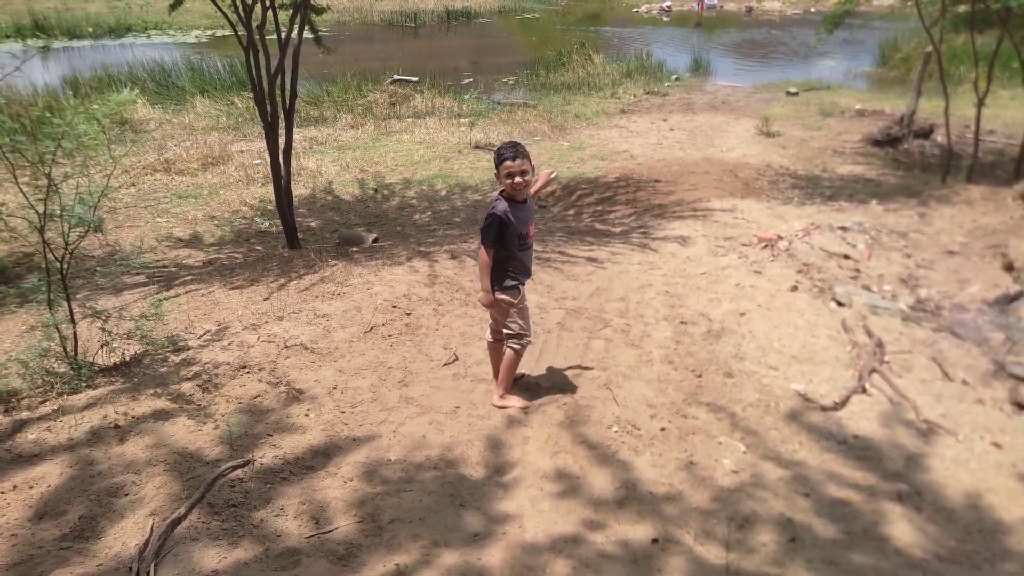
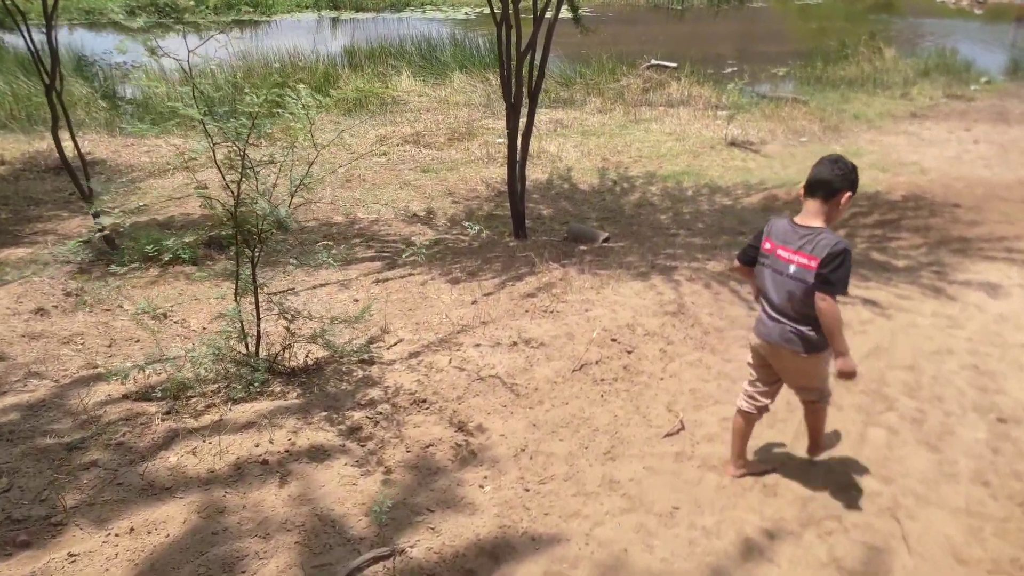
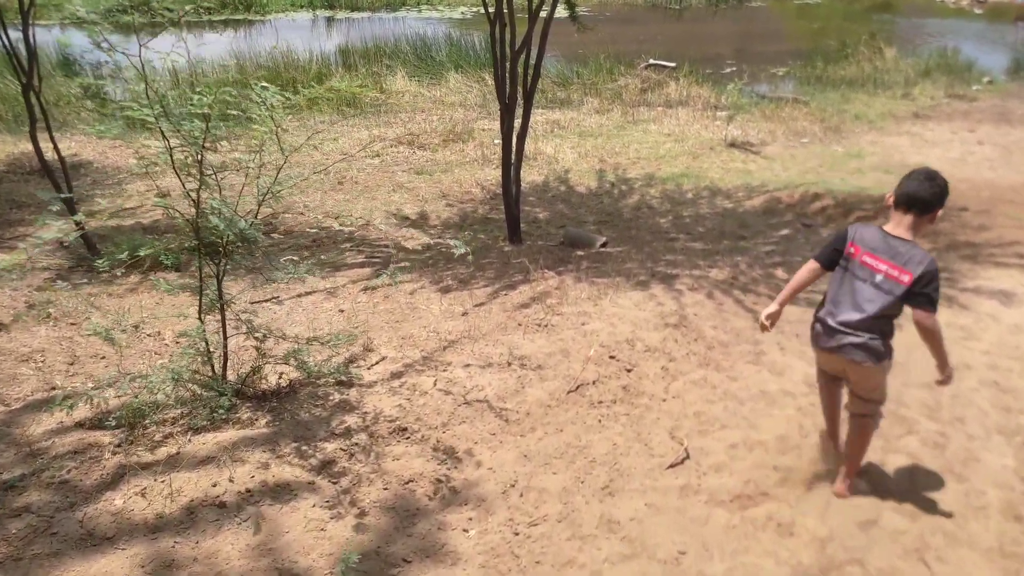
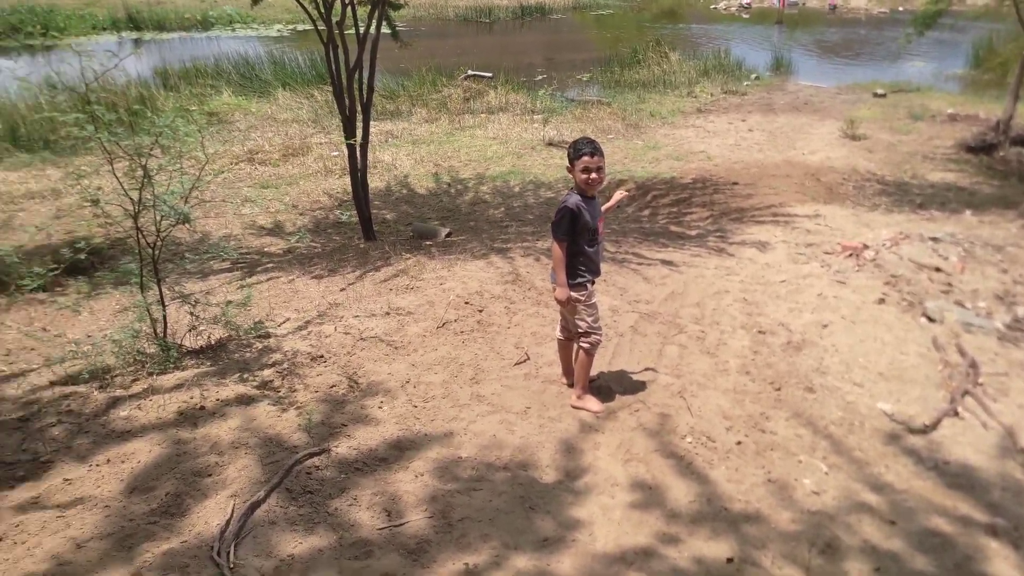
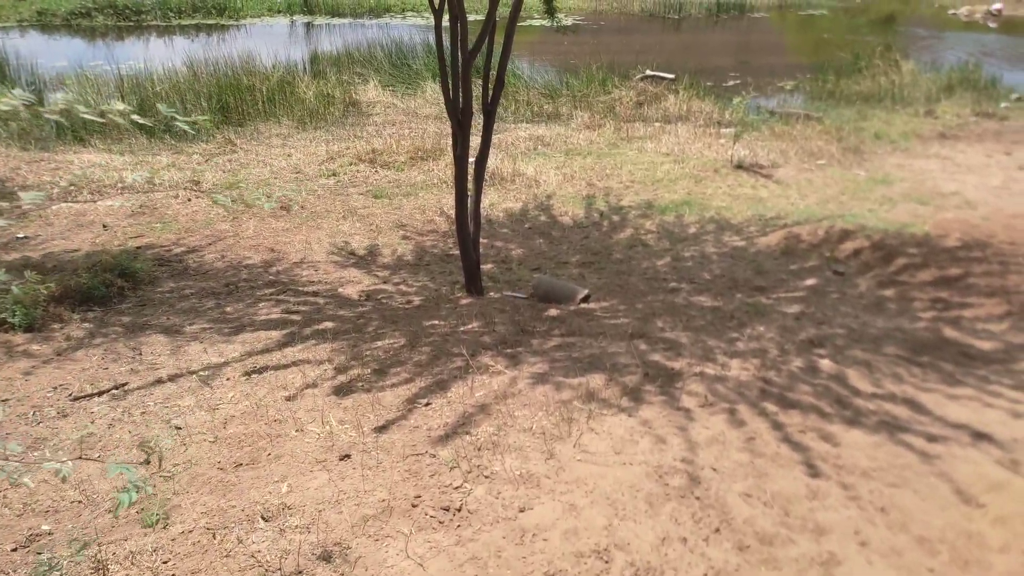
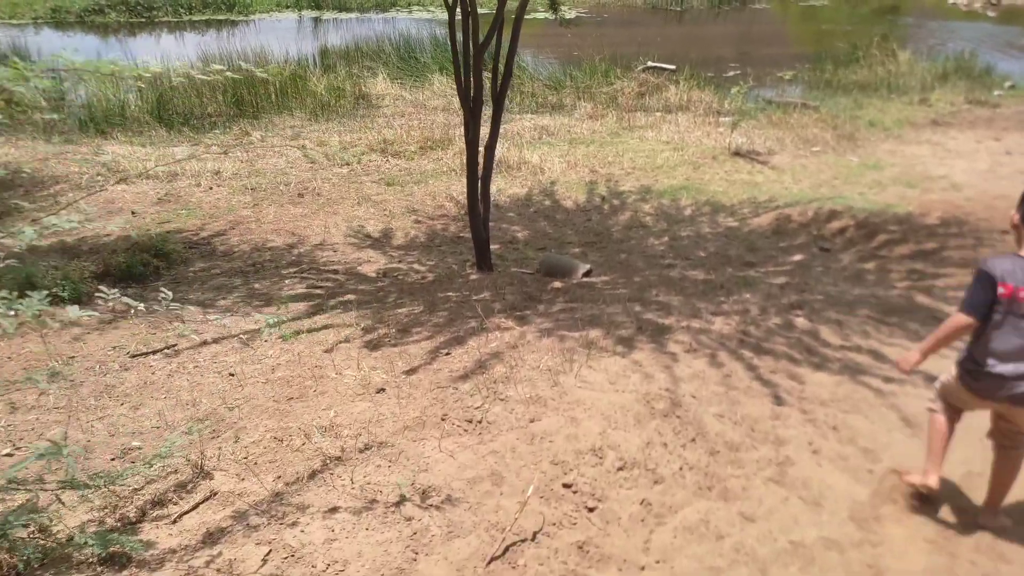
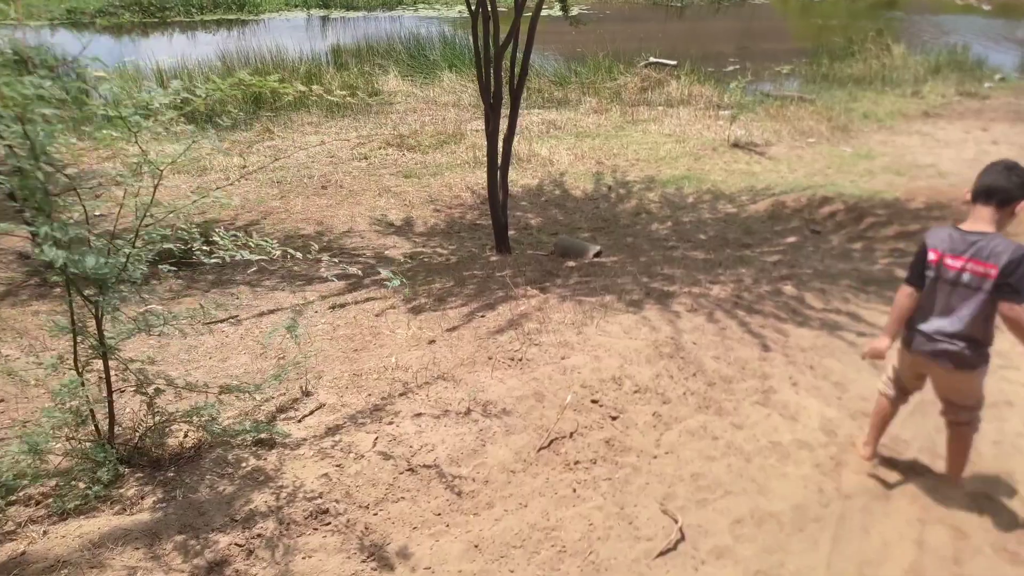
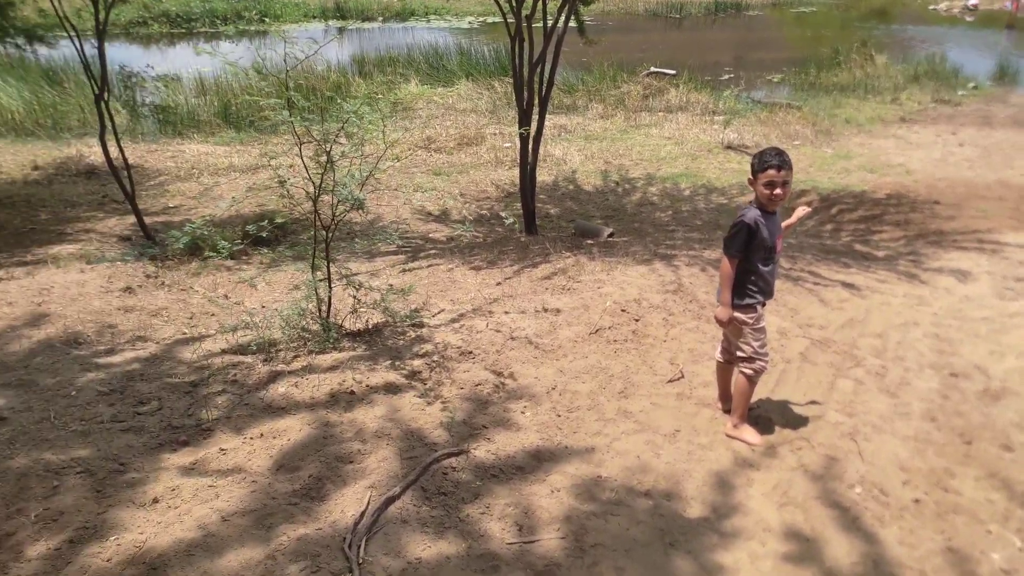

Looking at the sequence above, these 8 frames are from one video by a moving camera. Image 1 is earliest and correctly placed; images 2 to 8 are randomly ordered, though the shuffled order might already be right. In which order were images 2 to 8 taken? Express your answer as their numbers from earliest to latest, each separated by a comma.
4, 8, 2, 3, 7, 6, 5
